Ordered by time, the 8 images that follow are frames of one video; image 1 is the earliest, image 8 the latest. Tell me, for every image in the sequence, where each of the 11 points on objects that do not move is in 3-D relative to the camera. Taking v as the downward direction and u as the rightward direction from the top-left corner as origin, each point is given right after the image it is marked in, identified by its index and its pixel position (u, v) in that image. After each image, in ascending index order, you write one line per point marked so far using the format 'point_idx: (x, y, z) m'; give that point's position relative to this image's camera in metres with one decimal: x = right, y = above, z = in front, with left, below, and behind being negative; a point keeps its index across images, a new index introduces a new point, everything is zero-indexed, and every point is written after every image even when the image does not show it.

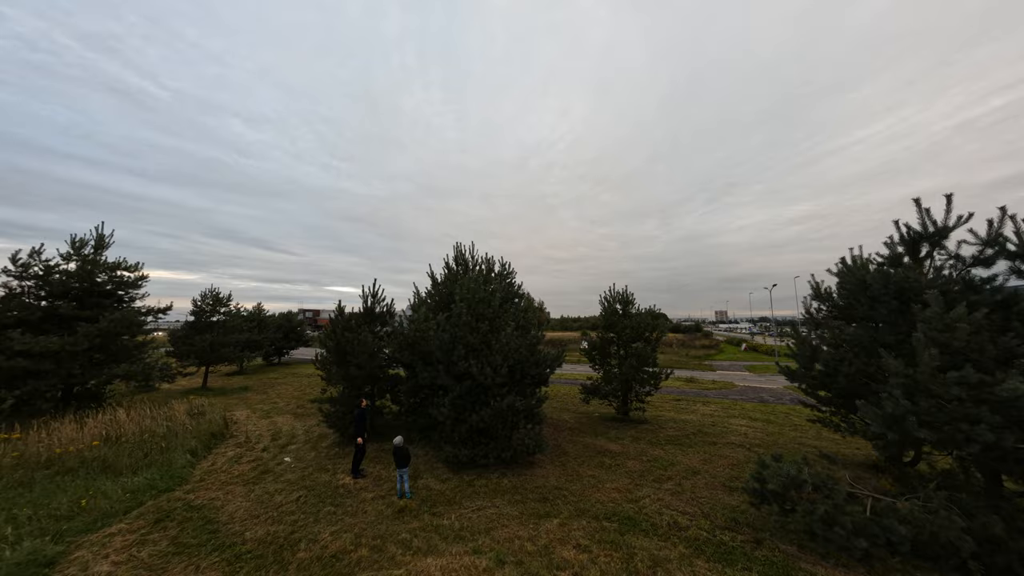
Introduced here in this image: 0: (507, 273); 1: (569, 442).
0: (0.0, +0.8, +15.8) m
1: (+2.2, -5.9, +11.6) m
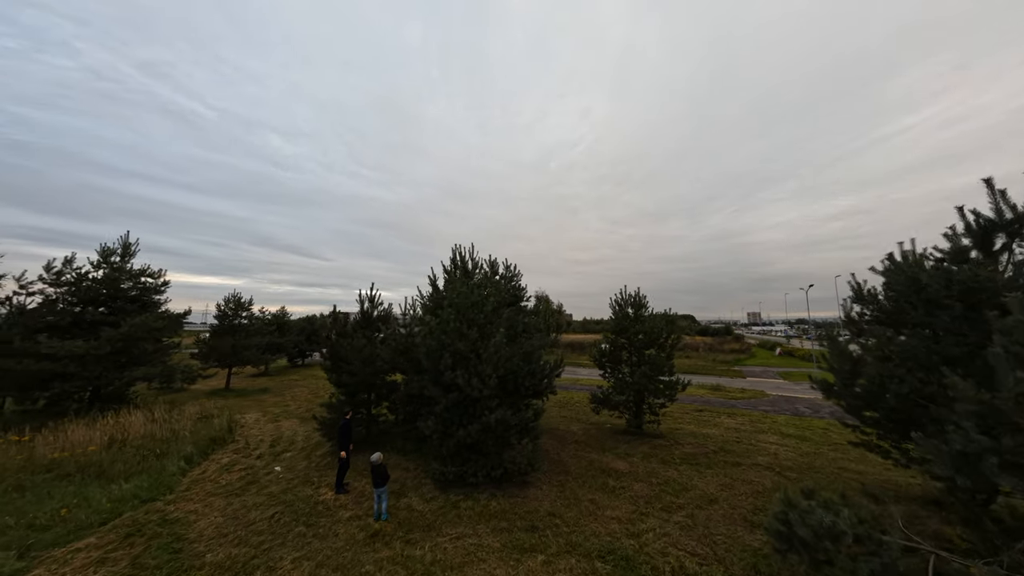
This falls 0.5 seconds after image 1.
0: (+0.1, +0.6, +15.1) m
1: (+2.1, -6.0, +10.7) m
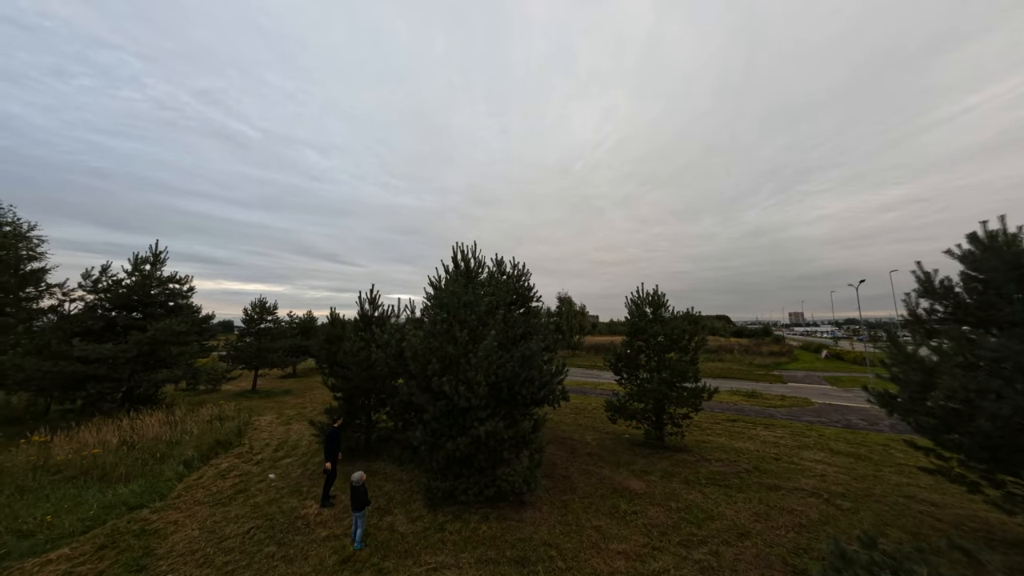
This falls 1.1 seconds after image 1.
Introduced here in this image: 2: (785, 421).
0: (+0.5, +0.6, +14.2) m
1: (+2.2, -6.0, +9.6) m
2: (+14.9, -7.3, +16.4) m
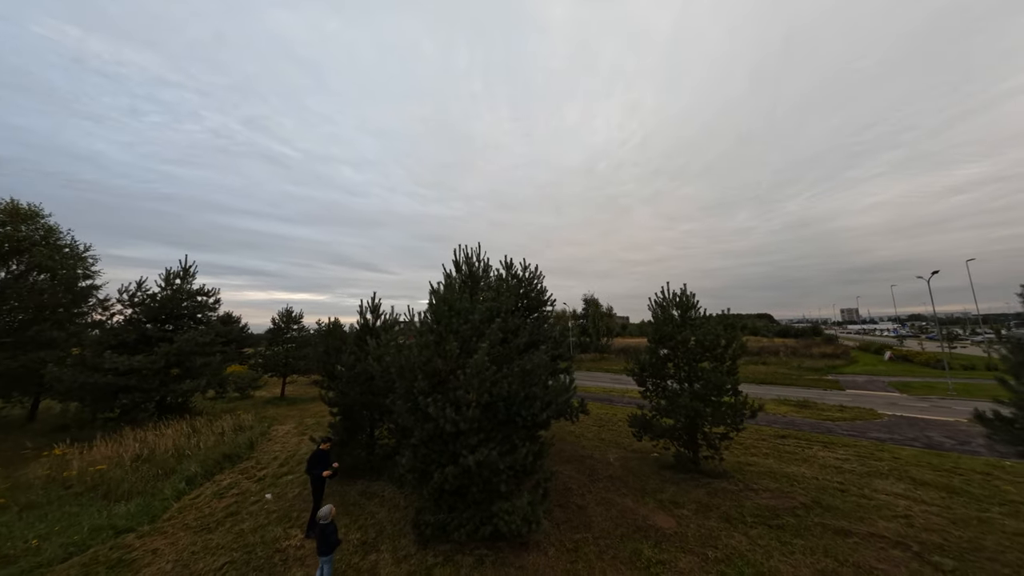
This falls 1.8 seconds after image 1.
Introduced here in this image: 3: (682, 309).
0: (+0.9, +0.5, +13.2) m
1: (+2.4, -6.0, +8.4) m
2: (+15.7, -7.1, +14.0) m
3: (+6.2, -0.8, +11.0) m
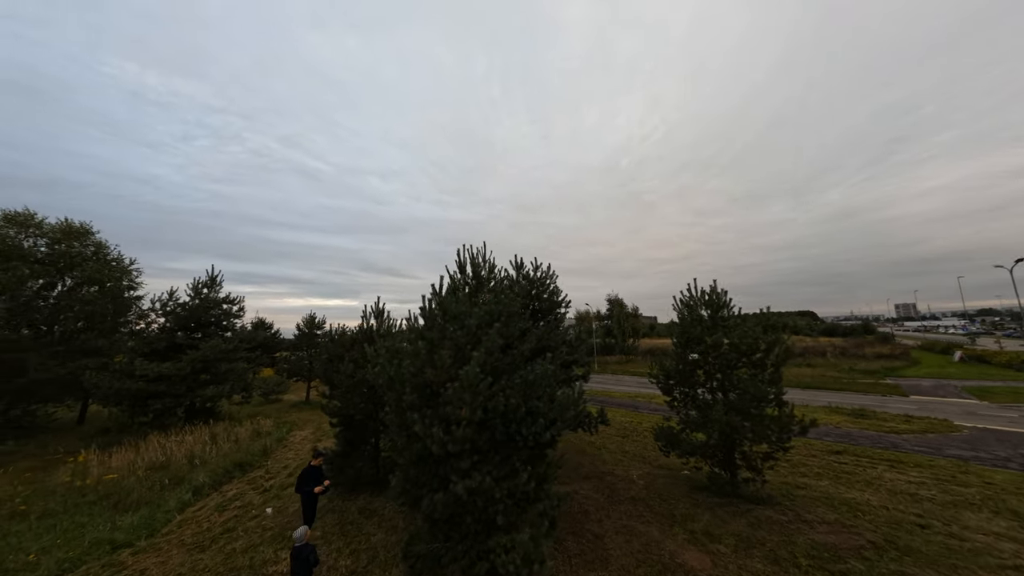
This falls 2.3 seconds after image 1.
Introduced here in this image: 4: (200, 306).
0: (+1.3, +0.4, +12.3) m
1: (+2.6, -6.0, +7.3) m
2: (+16.3, -6.7, +11.9) m
3: (+6.4, -0.7, +9.7) m
4: (-19.7, -1.1, +18.9) m
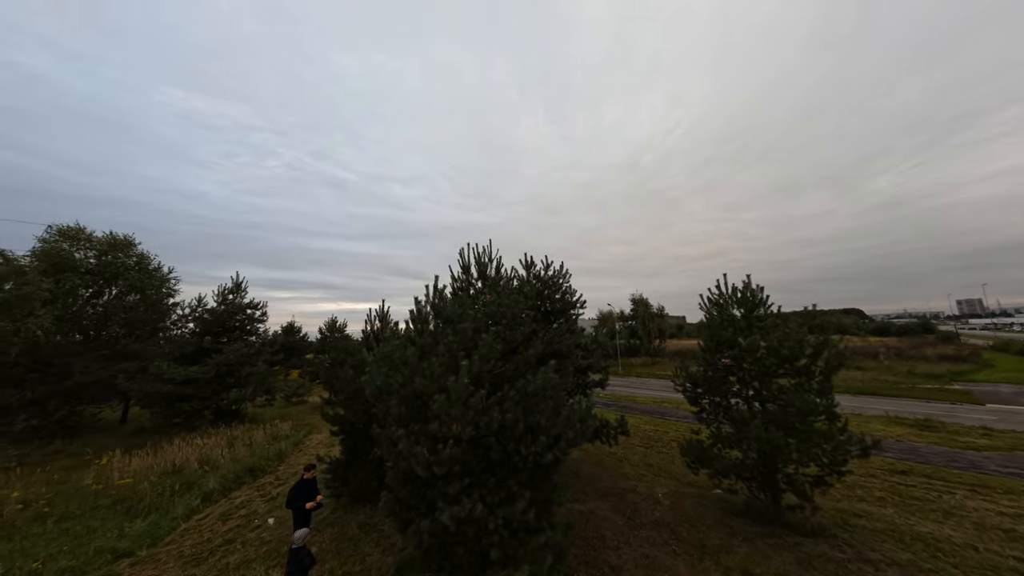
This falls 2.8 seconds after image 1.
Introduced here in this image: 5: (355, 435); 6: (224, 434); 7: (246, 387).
0: (+1.6, +0.4, +11.5) m
1: (+2.7, -5.9, +6.4) m
2: (+16.7, -6.5, +10.0) m
3: (+6.6, -0.5, +8.5) m
4: (-18.8, -1.5, +19.5) m
5: (-4.8, -4.5, +9.2) m
6: (-15.1, -7.7, +15.8) m
7: (-17.0, -6.4, +19.2) m
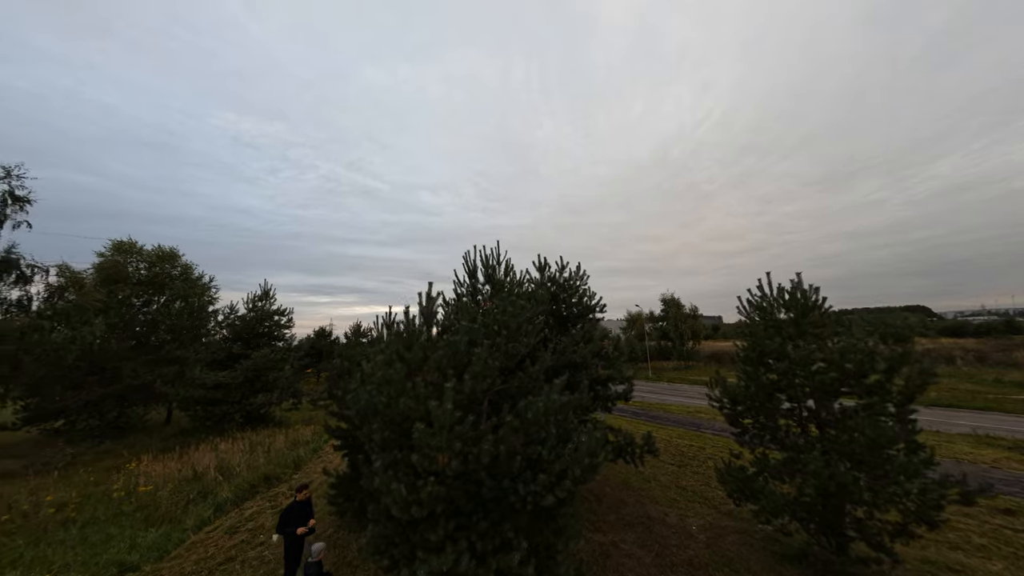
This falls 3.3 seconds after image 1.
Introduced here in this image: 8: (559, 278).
0: (+2.0, +0.3, +10.5) m
1: (+2.7, -6.0, +5.4) m
2: (+17.0, -6.3, +7.8) m
3: (+6.8, -0.6, +7.2) m
4: (-17.6, -2.1, +20.3) m
5: (-4.4, -4.7, +8.8) m
6: (-14.2, -8.1, +16.3) m
7: (-15.8, -6.8, +19.7) m
8: (+1.5, +0.4, +10.2) m
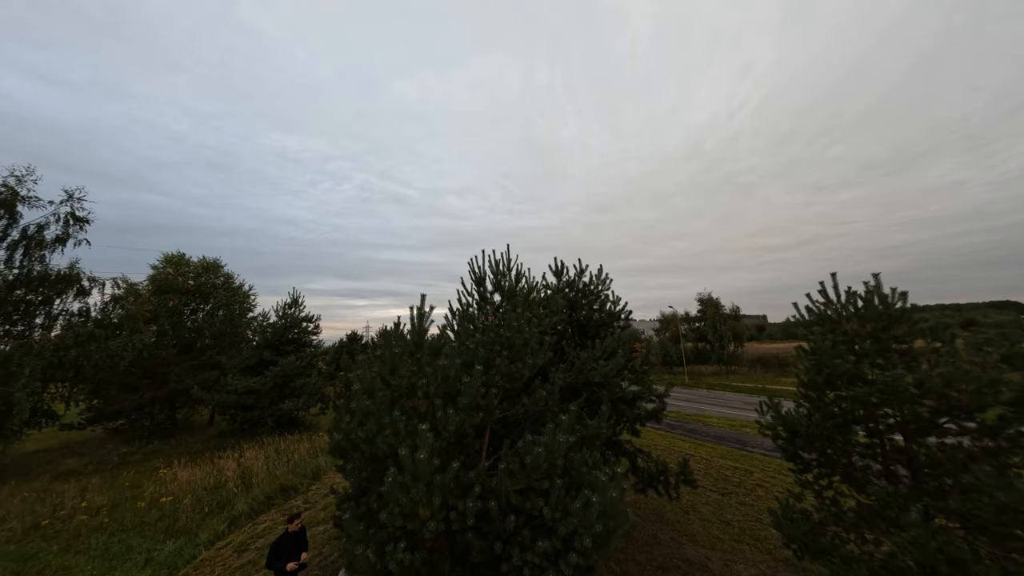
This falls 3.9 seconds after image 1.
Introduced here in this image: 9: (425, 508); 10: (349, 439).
0: (+2.4, +0.1, +9.5) m
1: (+2.8, -6.2, +4.2) m
2: (+17.2, -6.2, +5.3) m
3: (+6.9, -0.7, +5.7) m
4: (-16.2, -2.6, +21.0) m
5: (-4.1, -5.0, +8.3) m
6: (-13.0, -8.6, +16.6) m
7: (-14.3, -7.4, +20.2) m
8: (+1.9, +0.1, +9.2) m
9: (-0.9, -2.5, +3.5) m
10: (-2.4, -2.3, +4.6) m
